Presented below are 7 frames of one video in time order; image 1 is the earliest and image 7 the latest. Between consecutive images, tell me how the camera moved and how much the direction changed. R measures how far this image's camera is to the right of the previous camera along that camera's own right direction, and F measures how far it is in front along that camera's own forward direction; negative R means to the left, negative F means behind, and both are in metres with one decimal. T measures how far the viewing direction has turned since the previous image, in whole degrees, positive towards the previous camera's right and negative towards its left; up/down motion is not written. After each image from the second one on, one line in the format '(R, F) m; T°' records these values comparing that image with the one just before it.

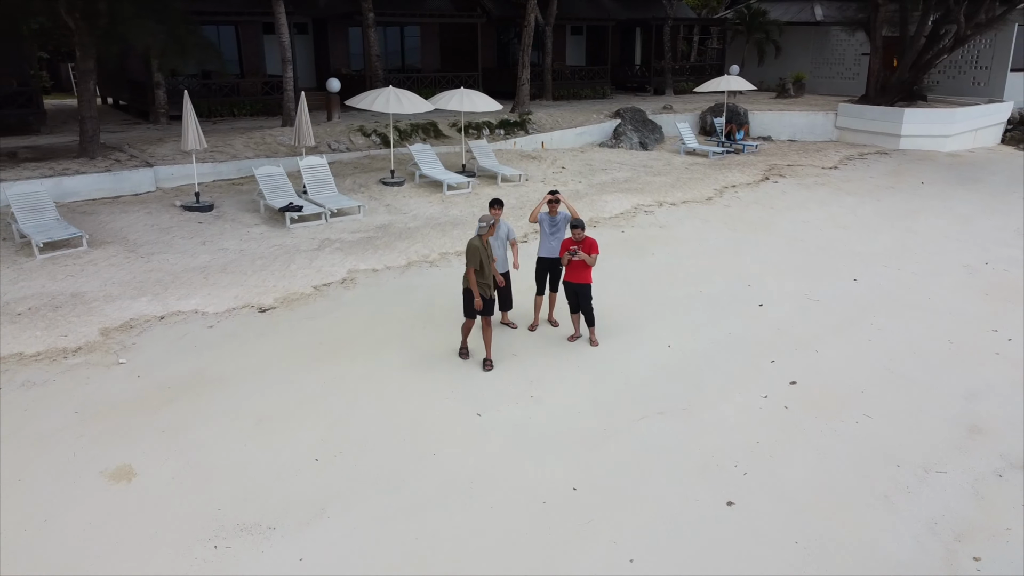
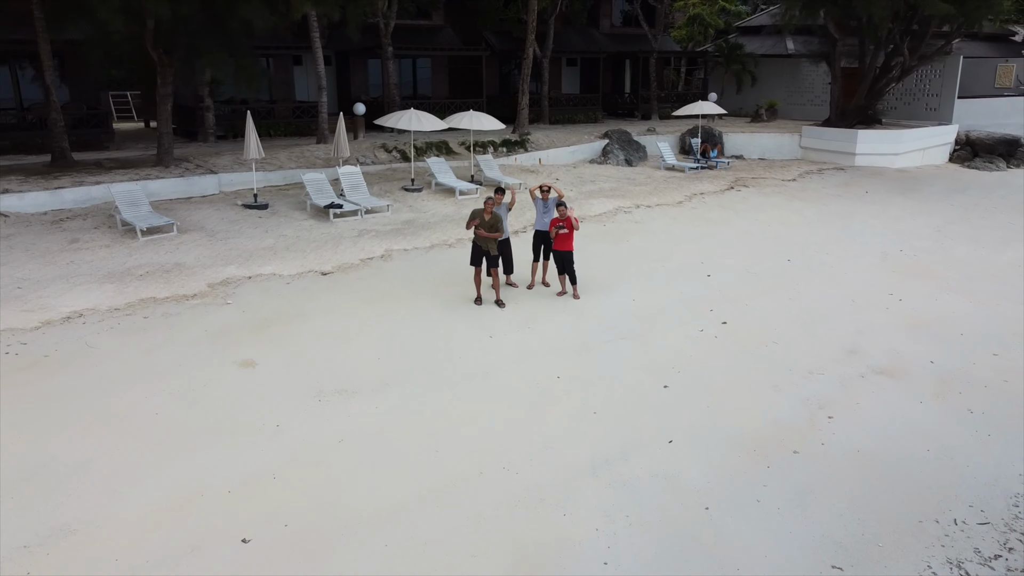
(0.0, -2.1) m; 0°
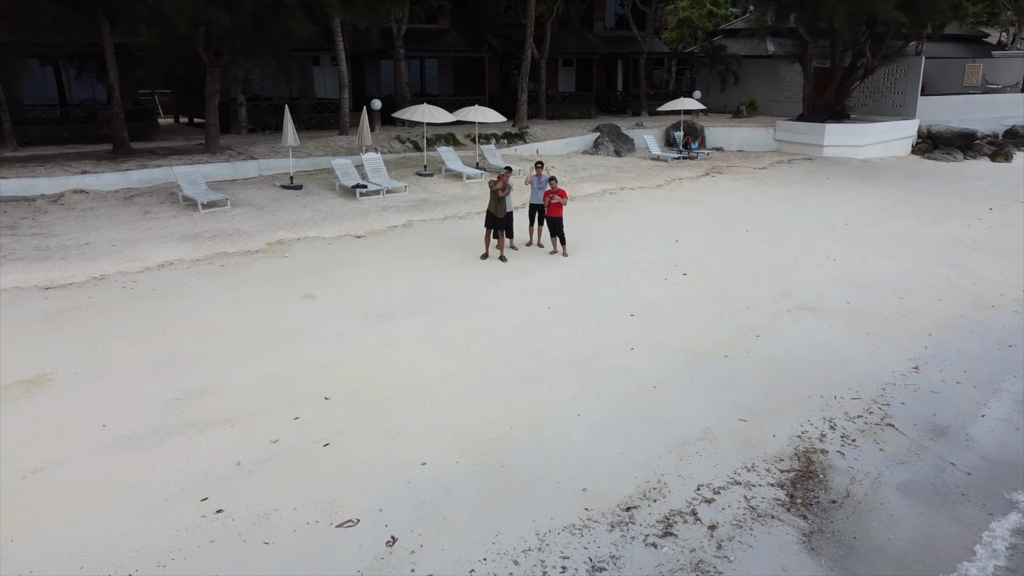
(0.0, -2.0) m; 0°
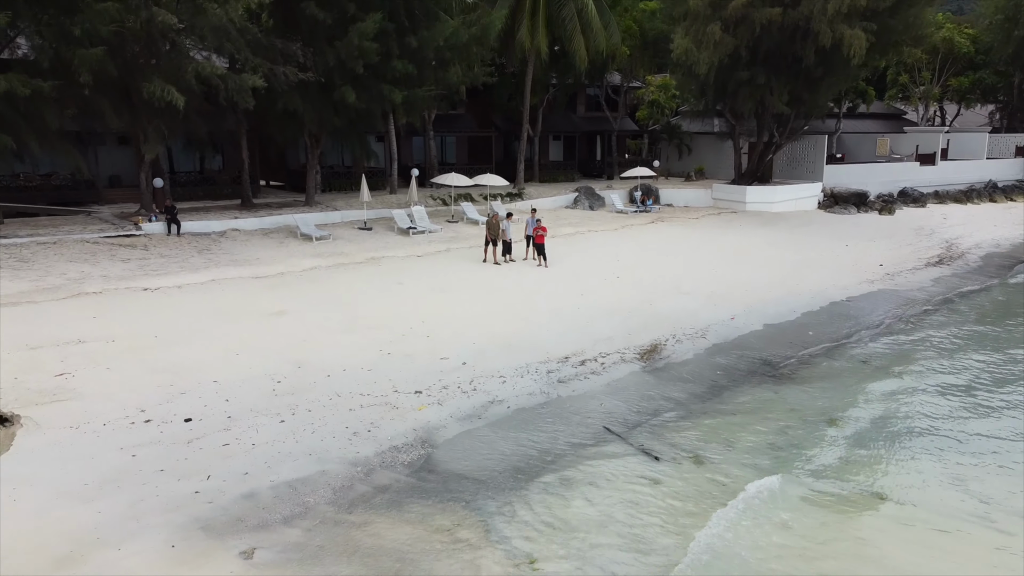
(-0.1, -6.7) m; 0°
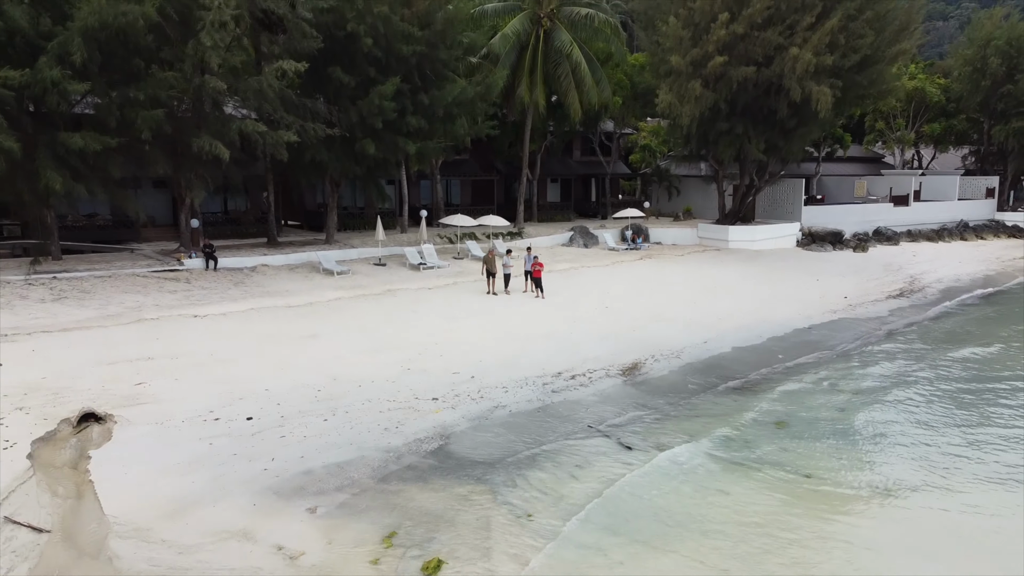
(0.0, -2.2) m; 0°
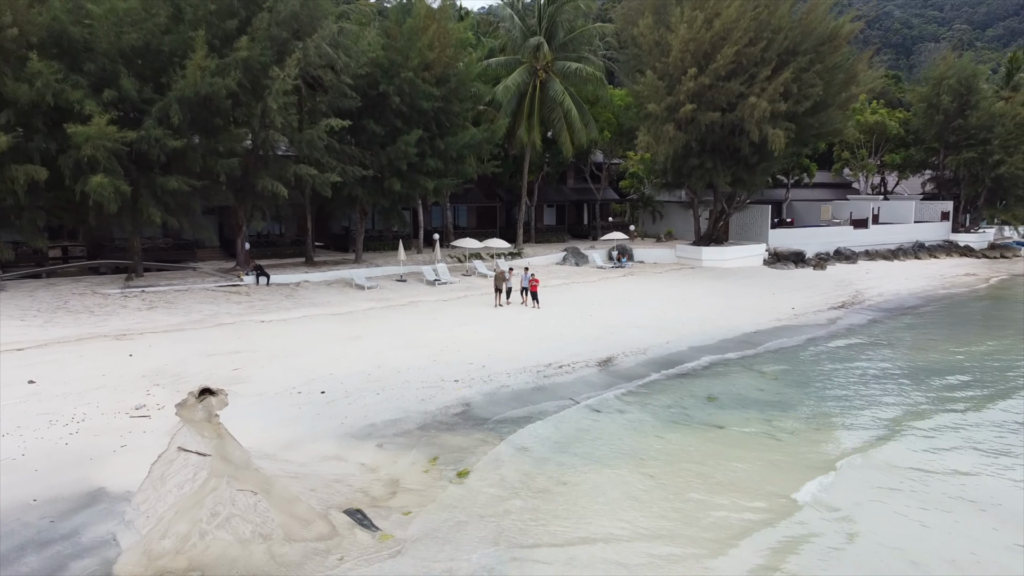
(0.0, -4.3) m; 0°
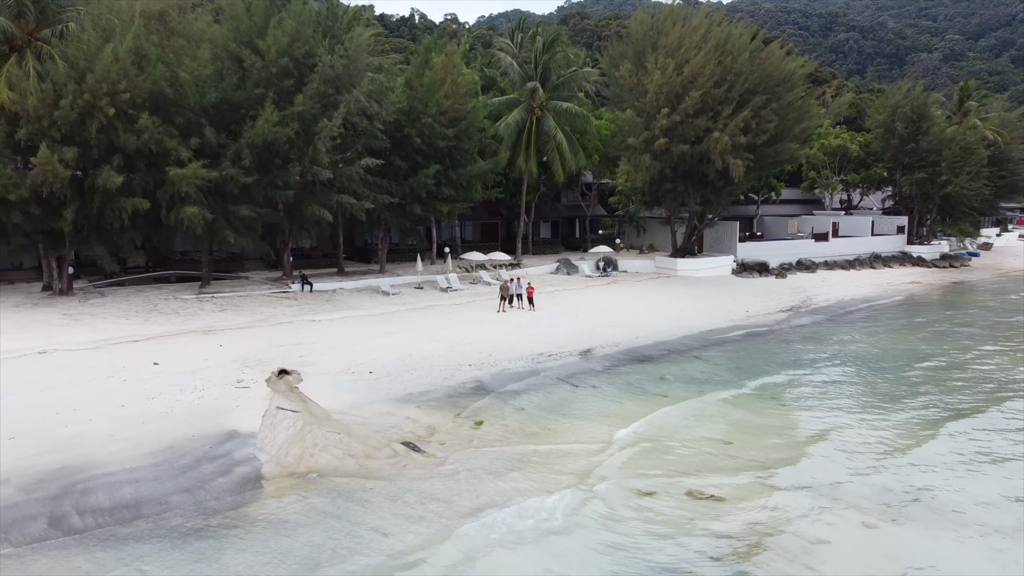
(0.0, -5.2) m; 0°
